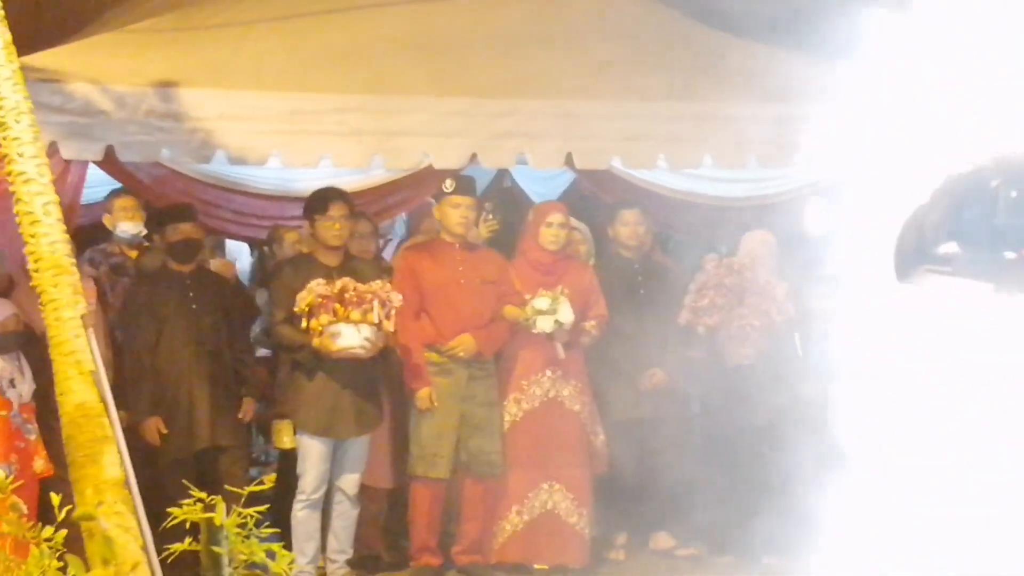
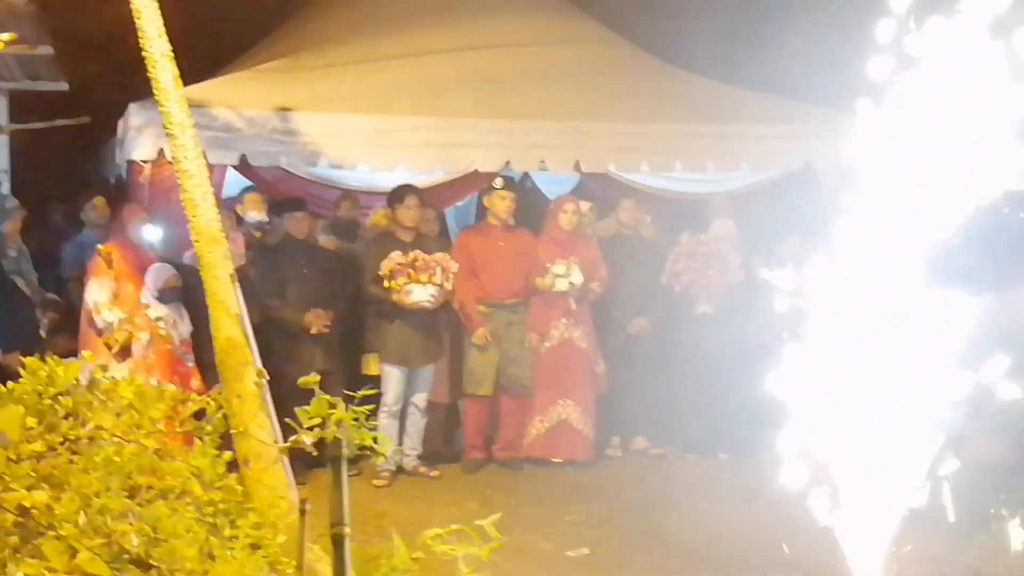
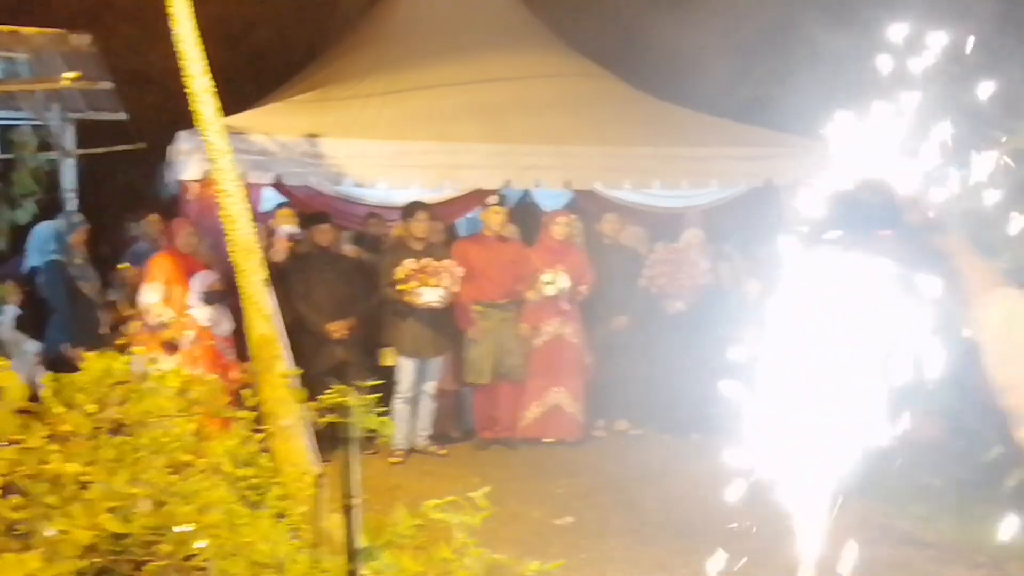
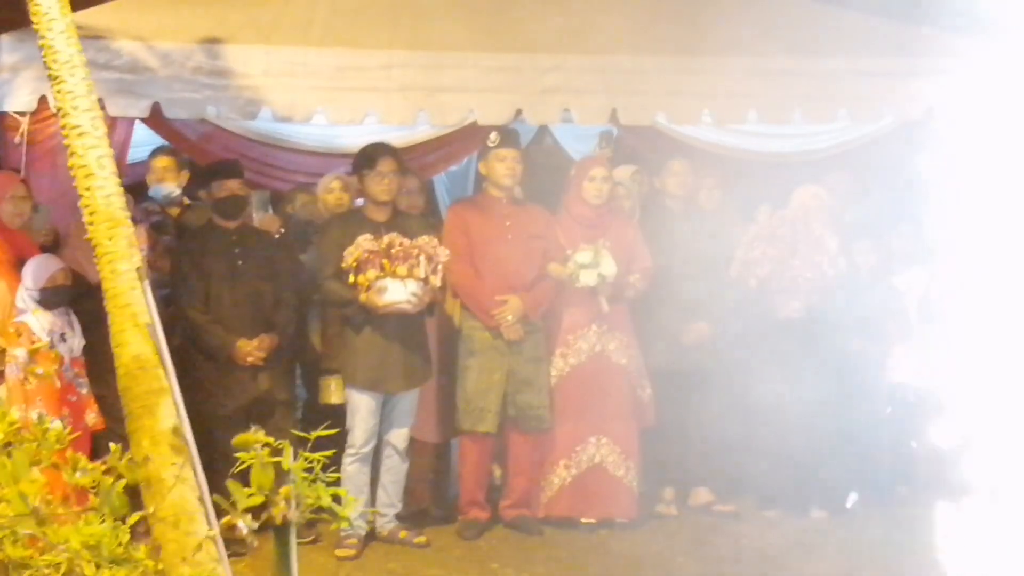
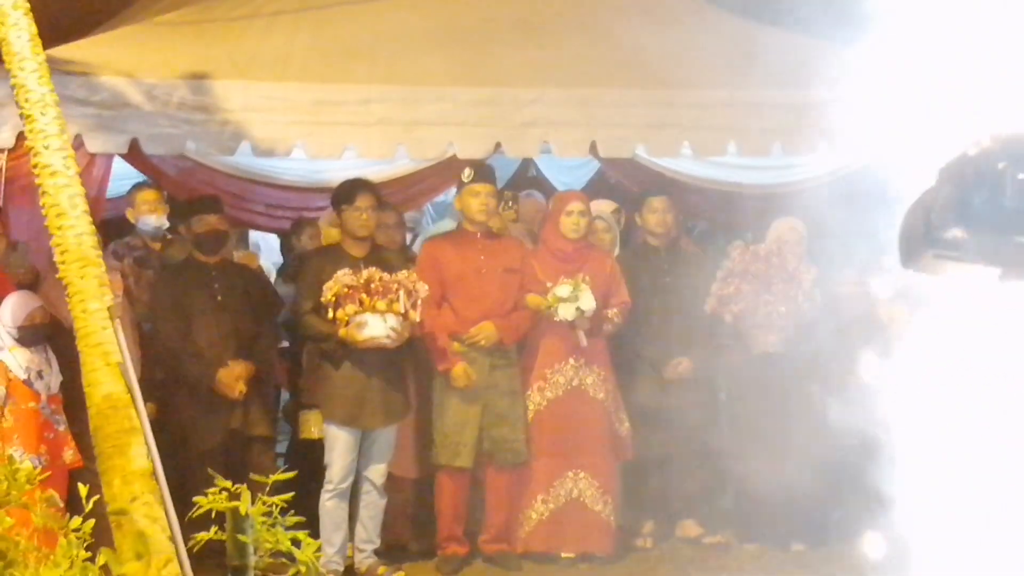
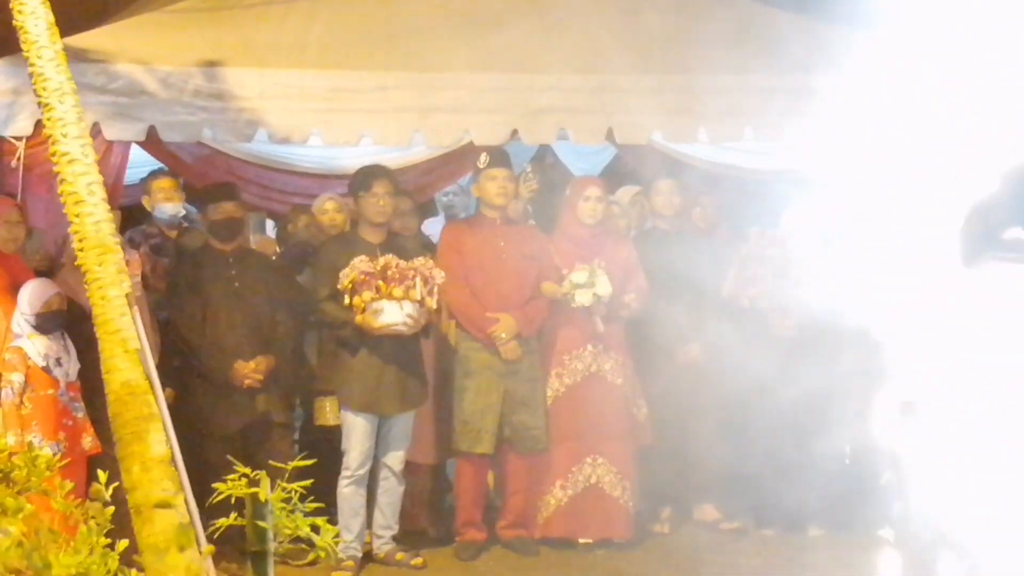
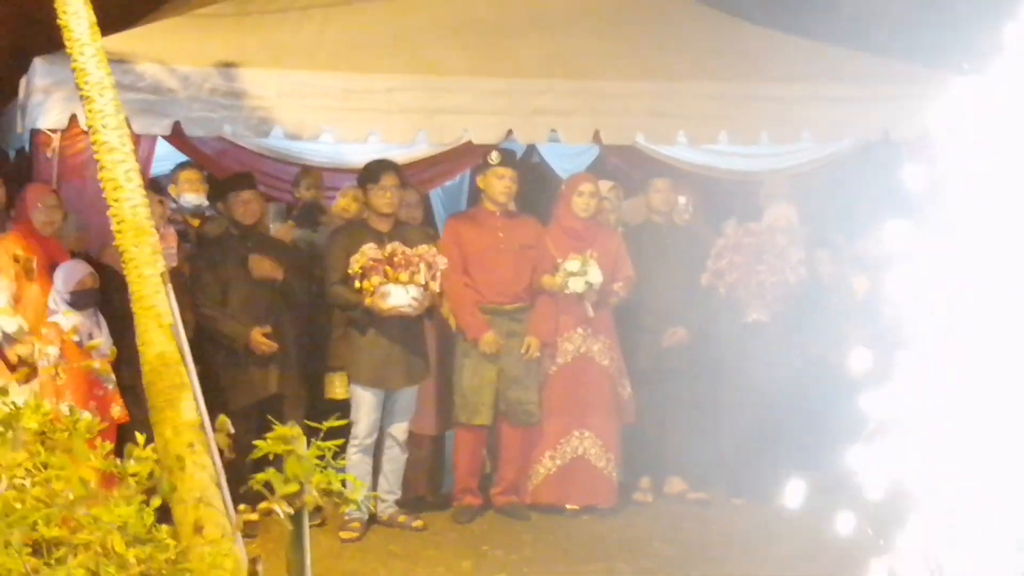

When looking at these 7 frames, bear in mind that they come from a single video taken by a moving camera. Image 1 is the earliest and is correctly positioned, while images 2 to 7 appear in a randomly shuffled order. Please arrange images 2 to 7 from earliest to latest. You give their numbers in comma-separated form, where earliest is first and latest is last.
5, 6, 4, 7, 2, 3
